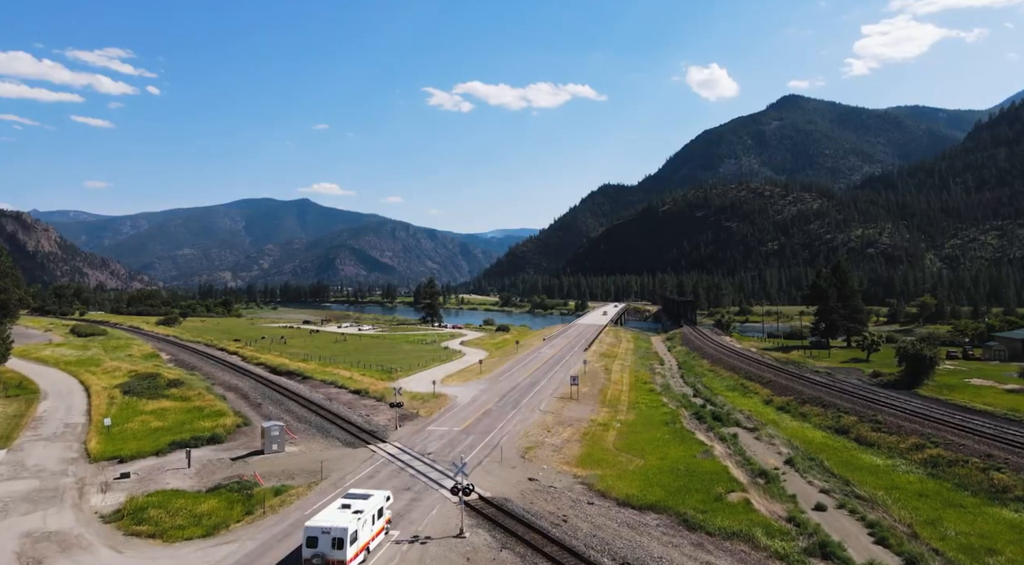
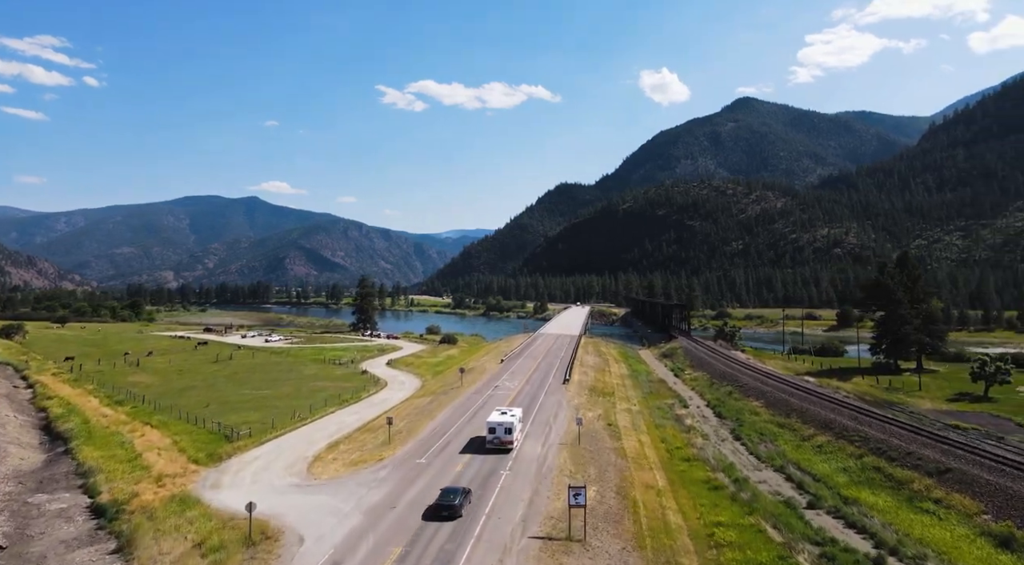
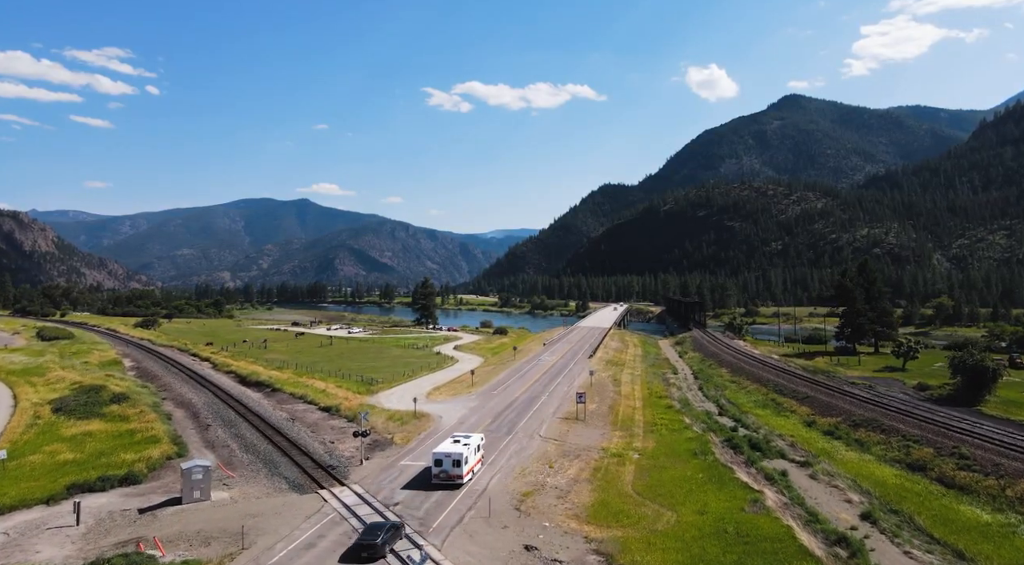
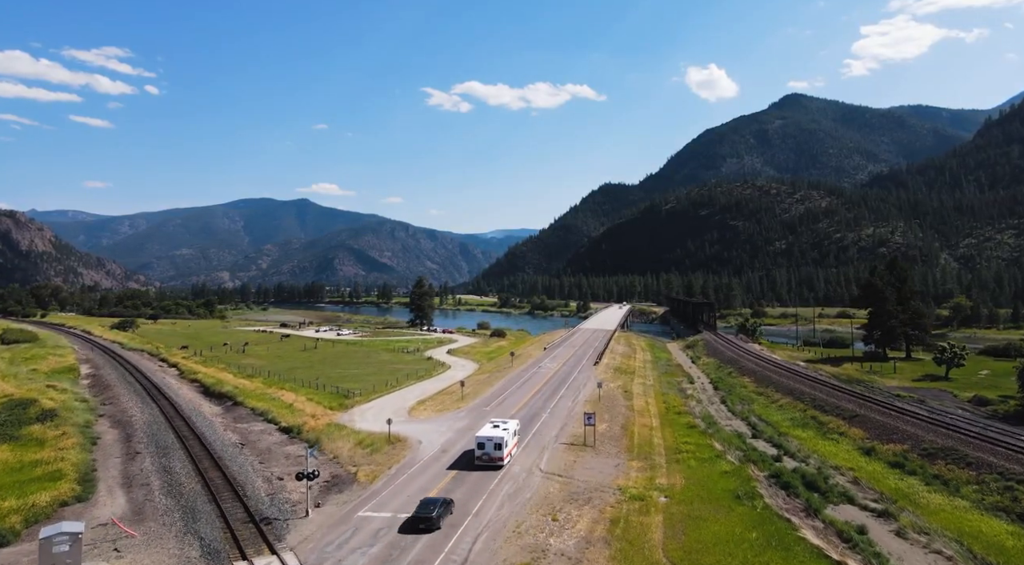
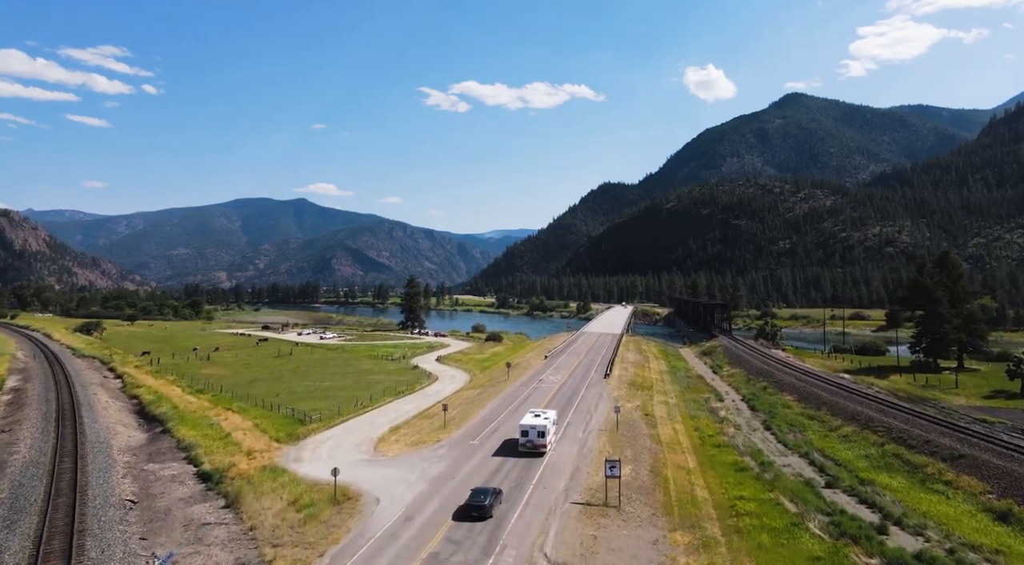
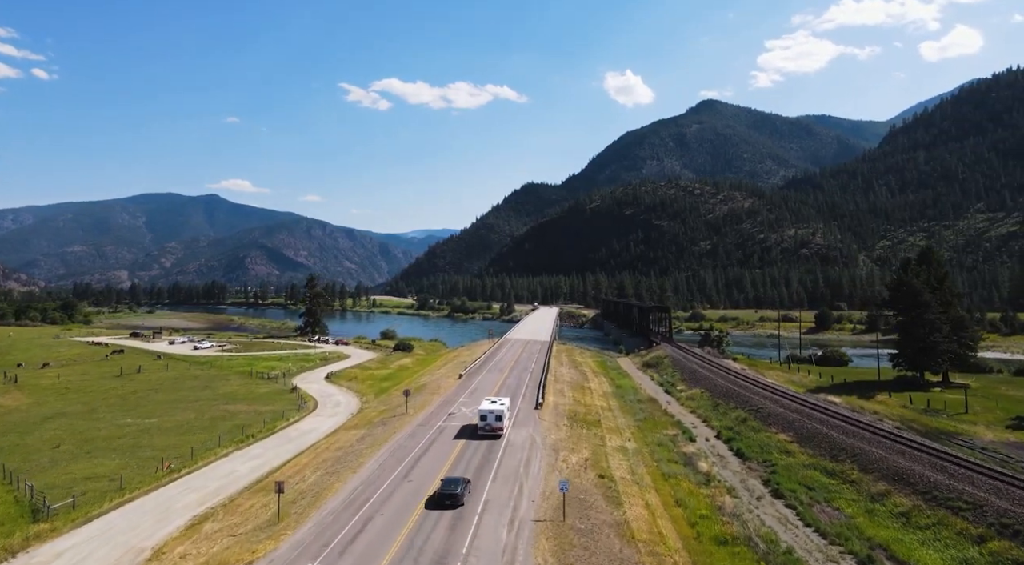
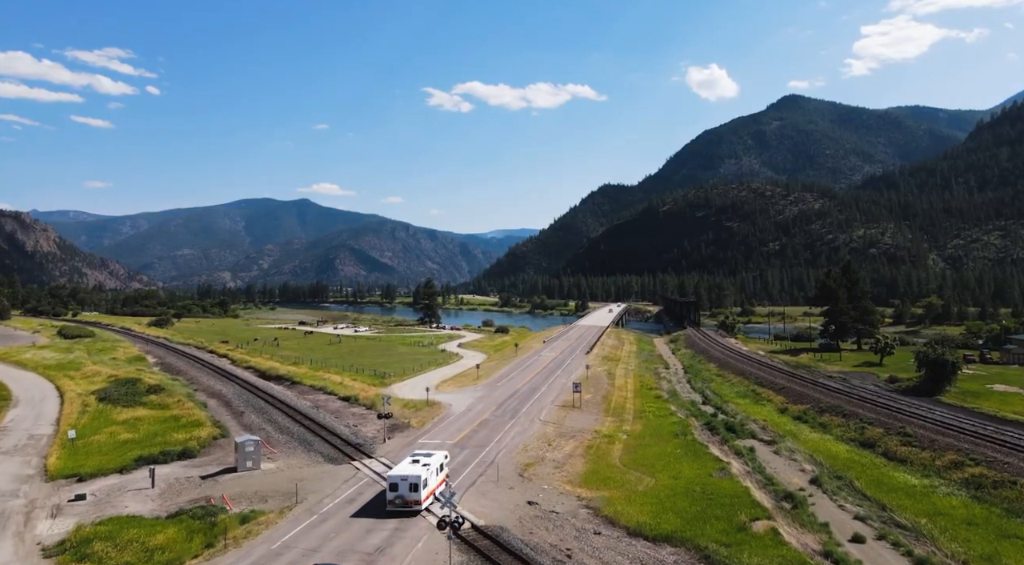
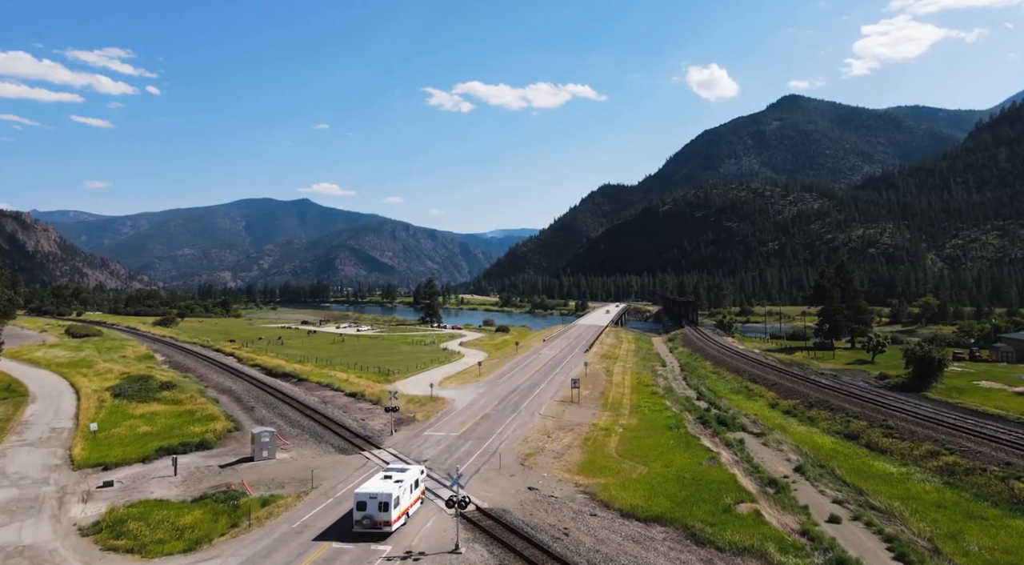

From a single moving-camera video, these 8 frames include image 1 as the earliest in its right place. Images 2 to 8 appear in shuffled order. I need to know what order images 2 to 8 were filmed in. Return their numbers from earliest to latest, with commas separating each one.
8, 7, 3, 4, 5, 2, 6
